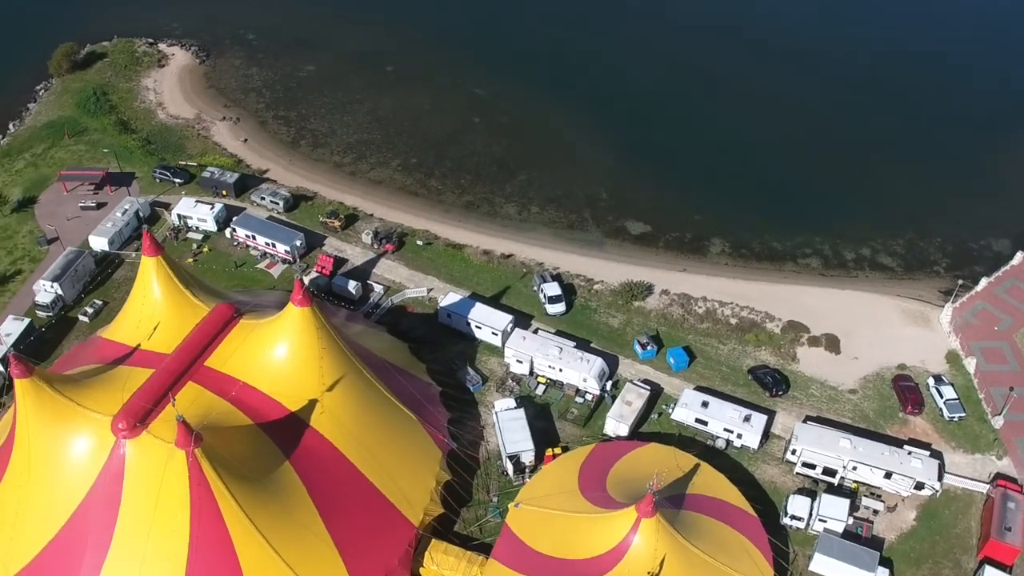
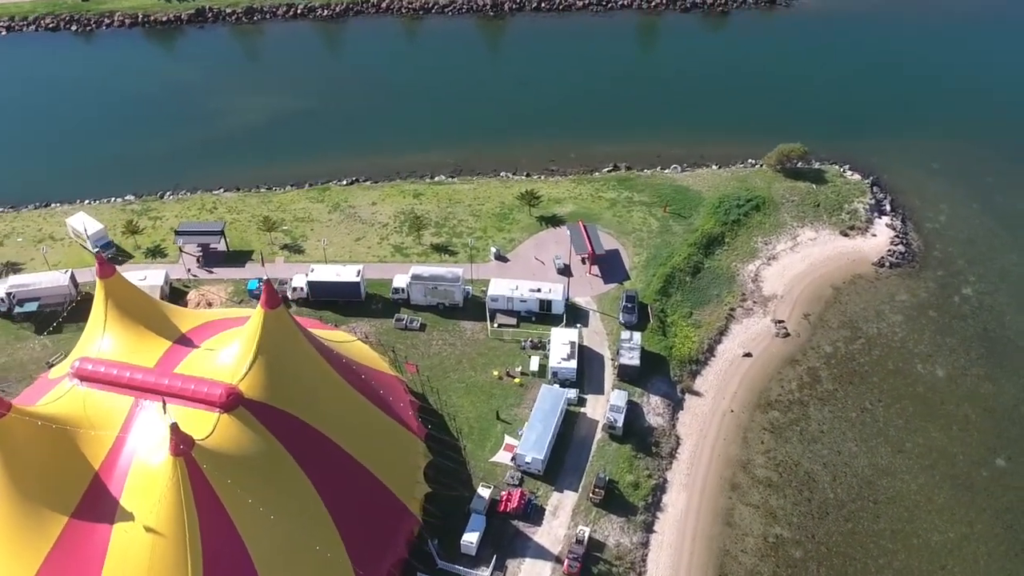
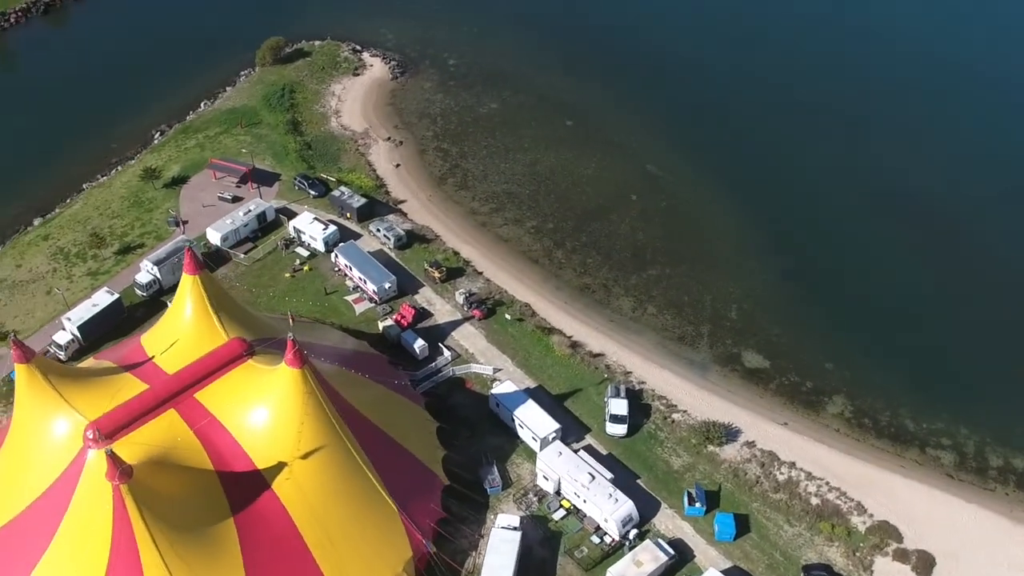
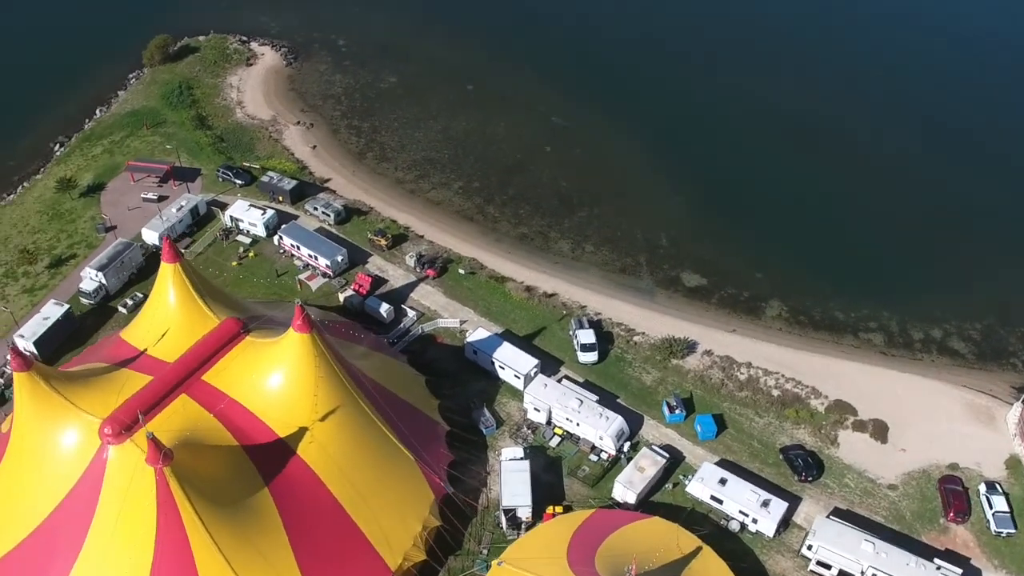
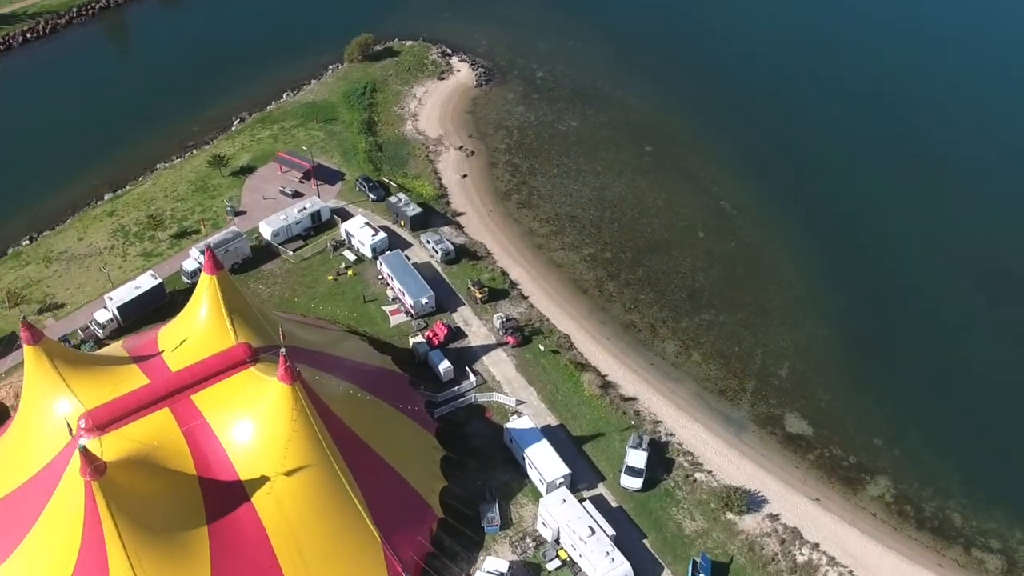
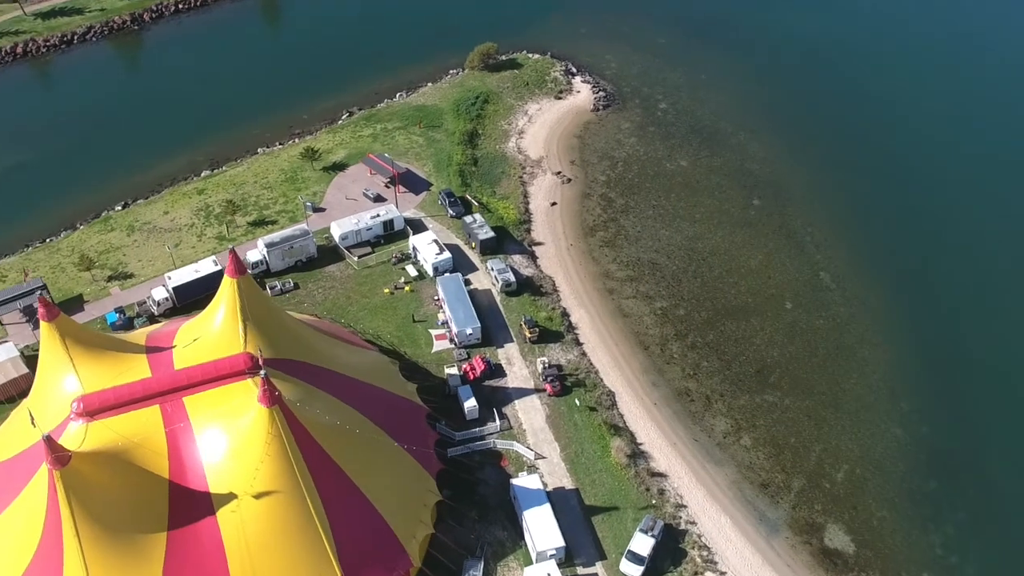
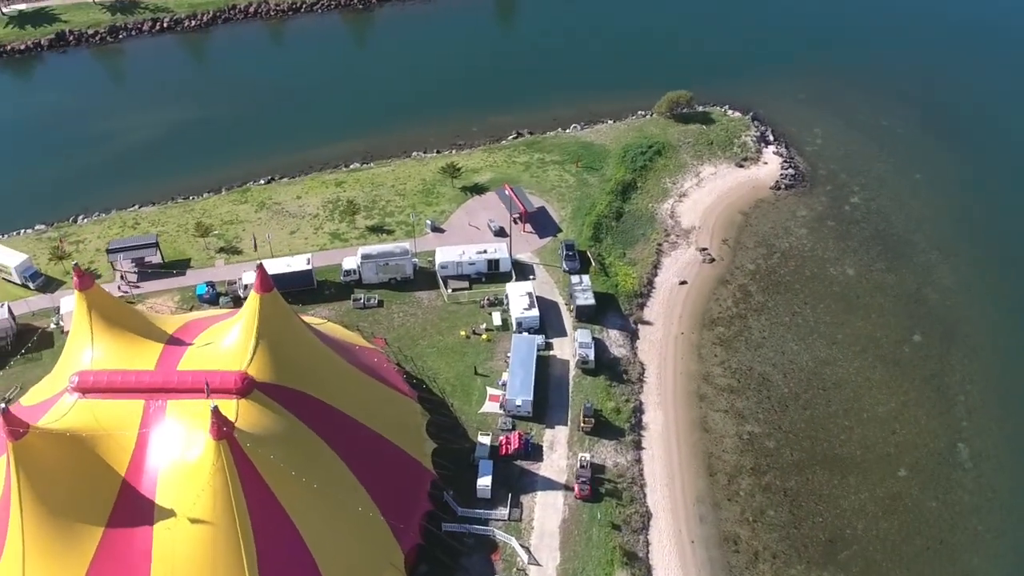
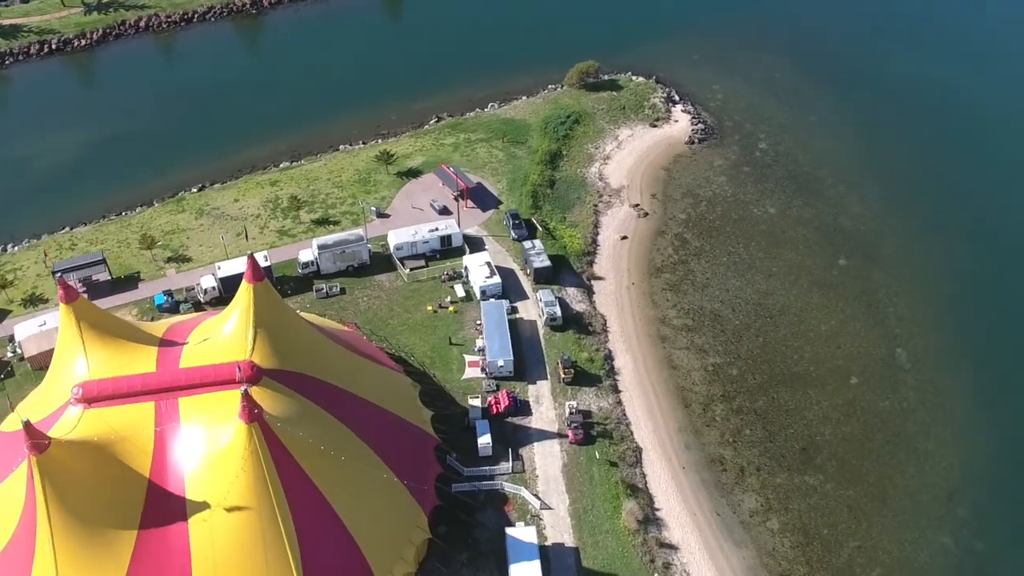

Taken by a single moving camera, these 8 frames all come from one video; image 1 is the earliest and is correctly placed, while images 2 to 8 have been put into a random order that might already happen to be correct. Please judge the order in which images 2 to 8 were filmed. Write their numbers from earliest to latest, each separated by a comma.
4, 3, 5, 6, 8, 7, 2
